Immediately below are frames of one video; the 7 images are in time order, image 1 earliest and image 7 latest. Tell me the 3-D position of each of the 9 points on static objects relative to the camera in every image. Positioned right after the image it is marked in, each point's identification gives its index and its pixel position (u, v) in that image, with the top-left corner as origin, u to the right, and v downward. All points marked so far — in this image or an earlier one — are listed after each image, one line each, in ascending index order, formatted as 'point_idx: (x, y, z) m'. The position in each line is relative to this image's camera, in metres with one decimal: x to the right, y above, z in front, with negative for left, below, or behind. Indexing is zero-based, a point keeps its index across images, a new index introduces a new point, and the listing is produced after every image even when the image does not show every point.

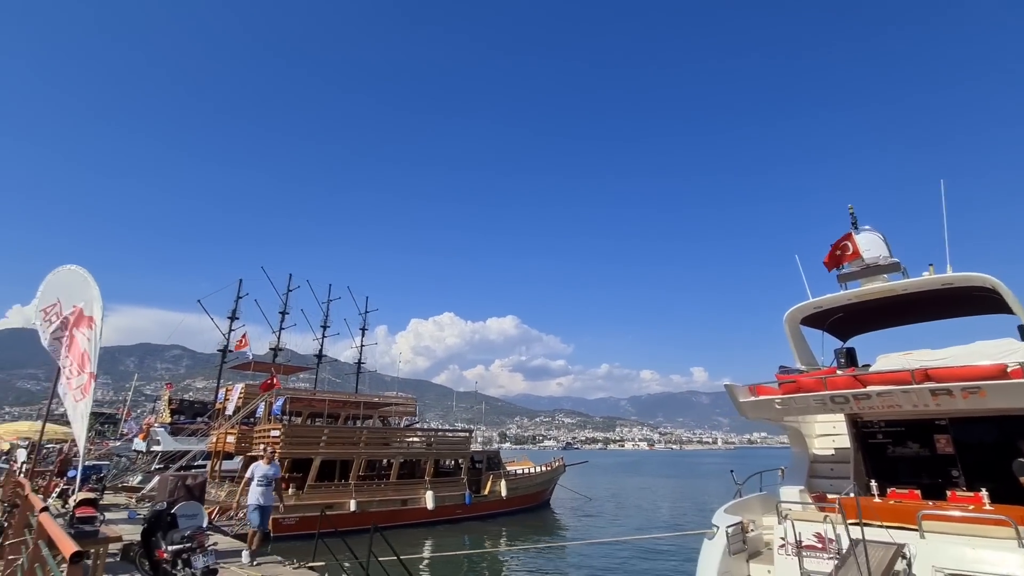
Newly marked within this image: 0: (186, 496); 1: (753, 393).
0: (-5.3, -3.4, +8.2) m
1: (+4.0, -1.7, +8.4) m
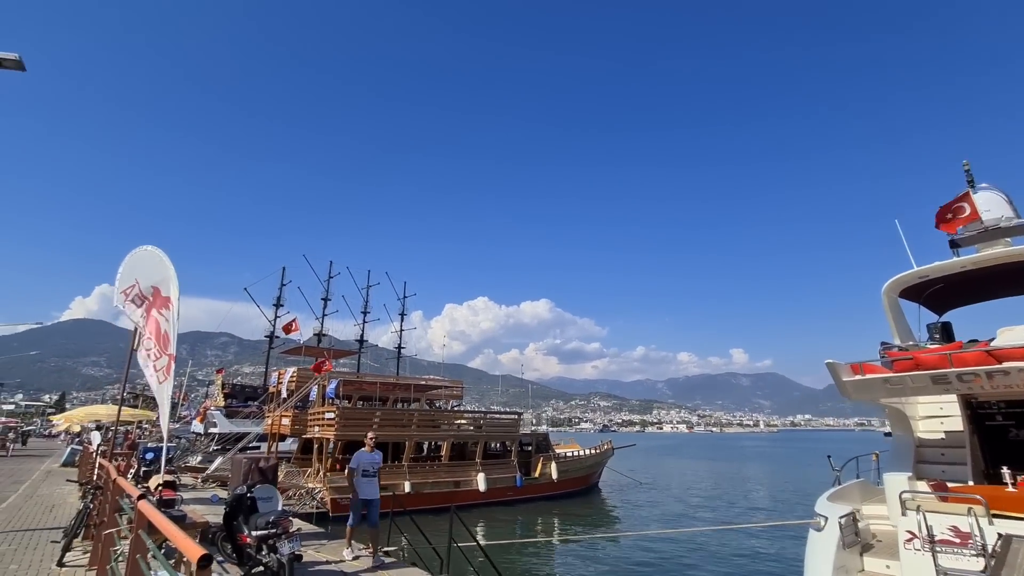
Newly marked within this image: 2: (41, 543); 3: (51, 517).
0: (-4.1, -3.1, +8.1) m
1: (+5.2, -1.3, +7.6) m
2: (-7.0, -3.8, +7.6) m
3: (-9.8, -4.8, +10.7) m
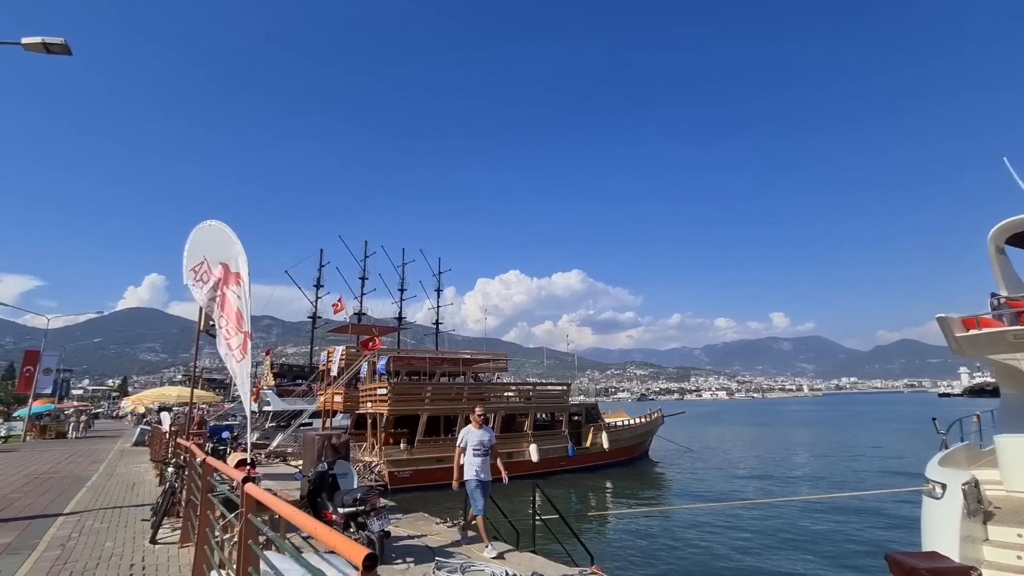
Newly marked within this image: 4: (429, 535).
0: (-2.9, -2.7, +8.1) m
1: (+6.2, -0.5, +6.9) m
2: (-5.8, -3.6, +7.8) m
3: (-8.3, -4.5, +11.1) m
4: (-1.2, -3.5, +7.1) m
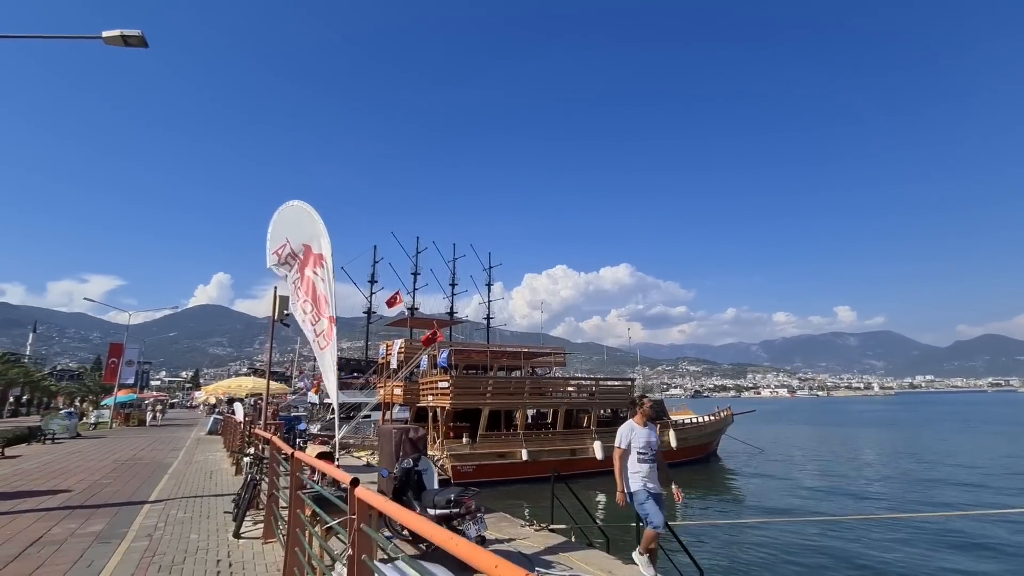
0: (-1.5, -2.5, +7.7) m
1: (+7.4, -0.3, +5.6) m
2: (-4.5, -3.4, +7.7) m
3: (-6.7, -4.3, +11.2) m
4: (+0.1, -3.2, +6.5) m
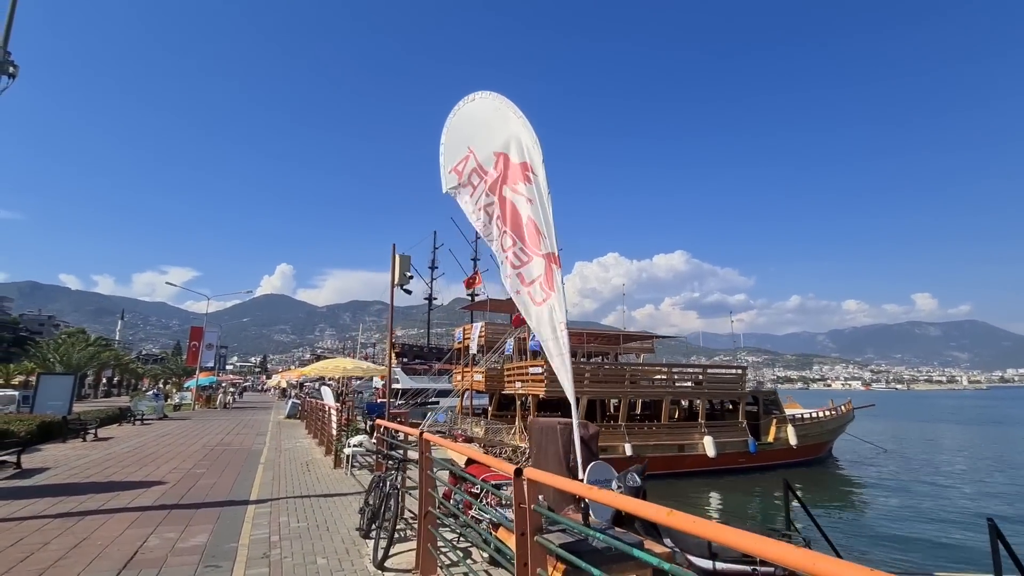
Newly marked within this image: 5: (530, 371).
0: (+0.8, -1.9, +5.8) m
1: (+9.5, +0.3, +2.8) m
2: (-2.1, -2.8, +6.1) m
3: (-3.9, -3.7, +9.9) m
4: (+2.3, -2.7, +4.5) m
5: (+0.7, -3.2, +19.5) m
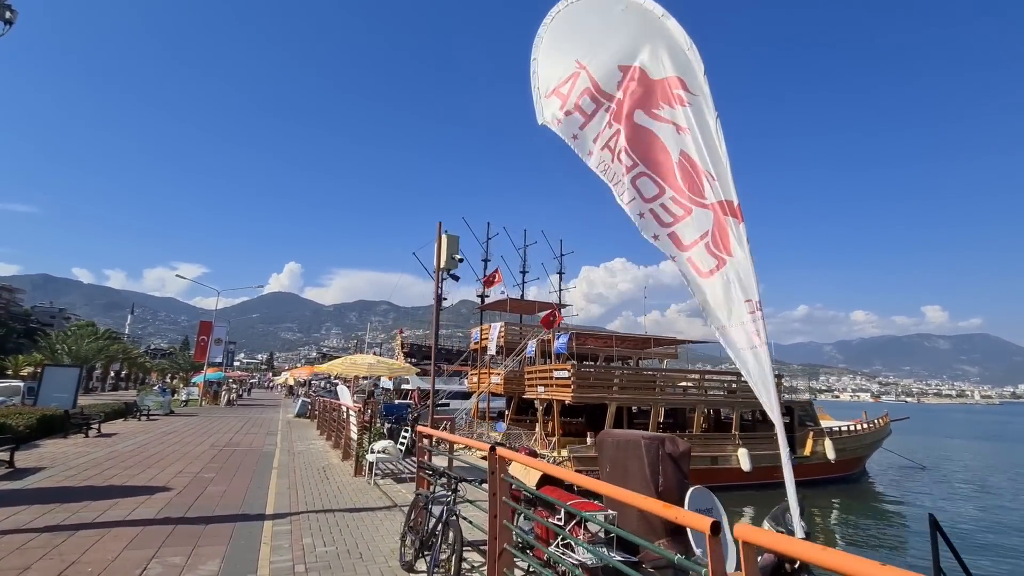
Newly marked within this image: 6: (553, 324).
0: (+1.6, -1.8, +4.8) m
1: (+10.2, +0.3, +1.7) m
2: (-1.4, -2.7, +5.1) m
3: (-3.2, -3.5, +8.9) m
4: (+3.0, -2.6, +3.4) m
5: (+1.5, -3.1, +18.5) m
6: (+1.6, -1.4, +19.5) m
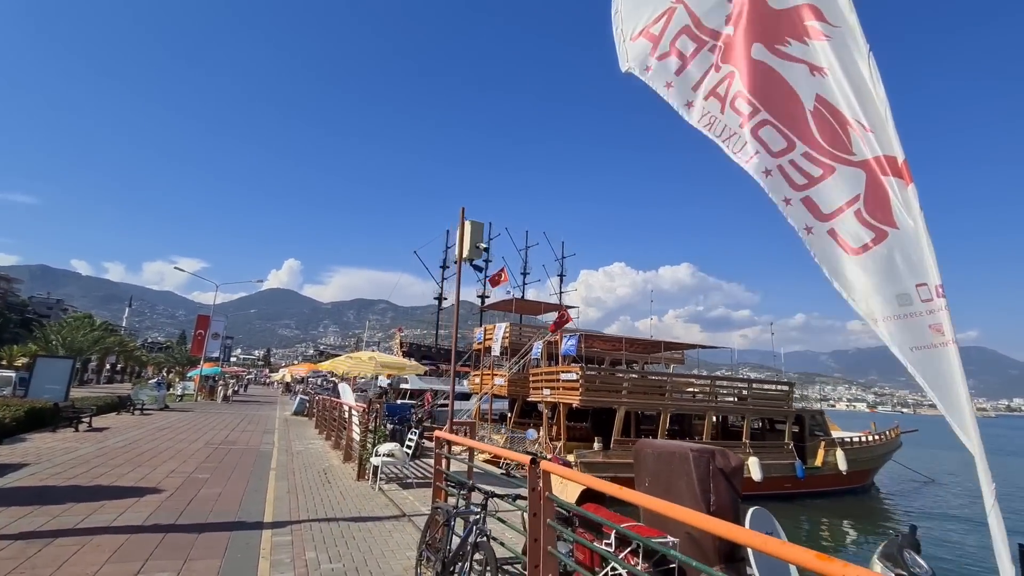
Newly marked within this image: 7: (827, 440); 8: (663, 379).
0: (+1.8, -1.7, +4.3) m
1: (+10.6, +0.1, +1.2) m
2: (-1.2, -2.5, +4.6) m
3: (-2.9, -3.3, +8.4) m
4: (+3.3, -2.6, +2.9) m
5: (+1.8, -3.2, +18.0) m
6: (+1.8, -1.4, +19.0) m
7: (+12.3, -5.9, +19.7) m
8: (+5.2, -3.2, +17.7) m
